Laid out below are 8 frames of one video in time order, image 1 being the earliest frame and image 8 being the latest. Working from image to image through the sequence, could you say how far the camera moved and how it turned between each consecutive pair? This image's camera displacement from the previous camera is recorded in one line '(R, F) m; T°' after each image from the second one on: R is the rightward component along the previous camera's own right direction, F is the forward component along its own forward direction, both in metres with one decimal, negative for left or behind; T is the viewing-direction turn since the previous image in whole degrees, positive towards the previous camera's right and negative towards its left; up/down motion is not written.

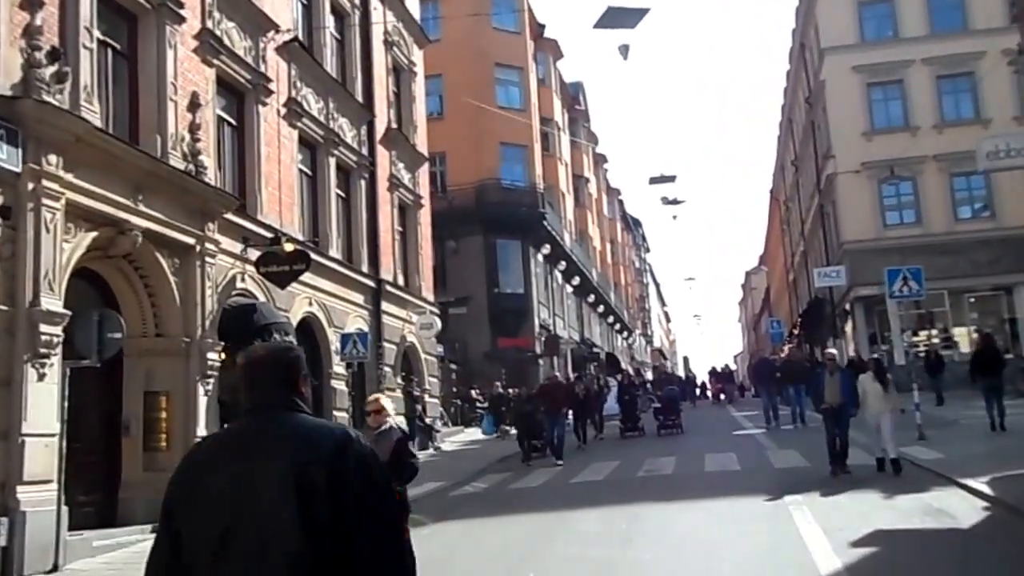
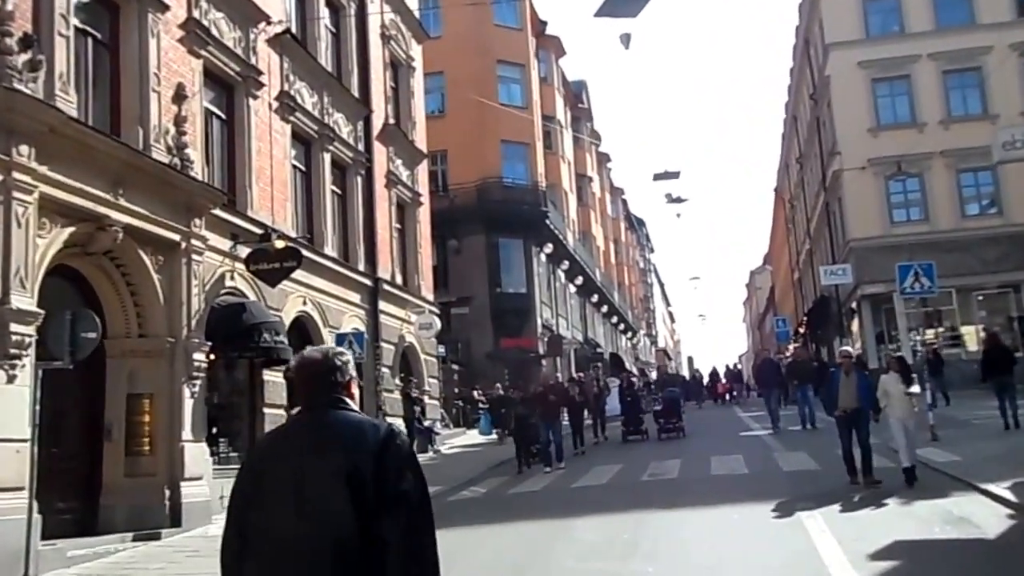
(+0.1, +0.5) m; 0°
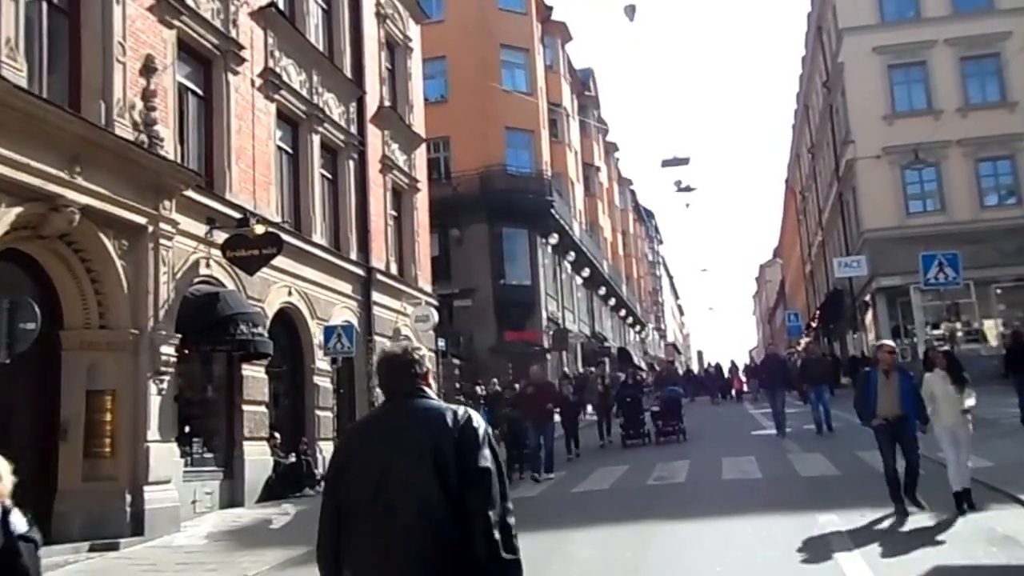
(+0.2, +1.1) m; 0°
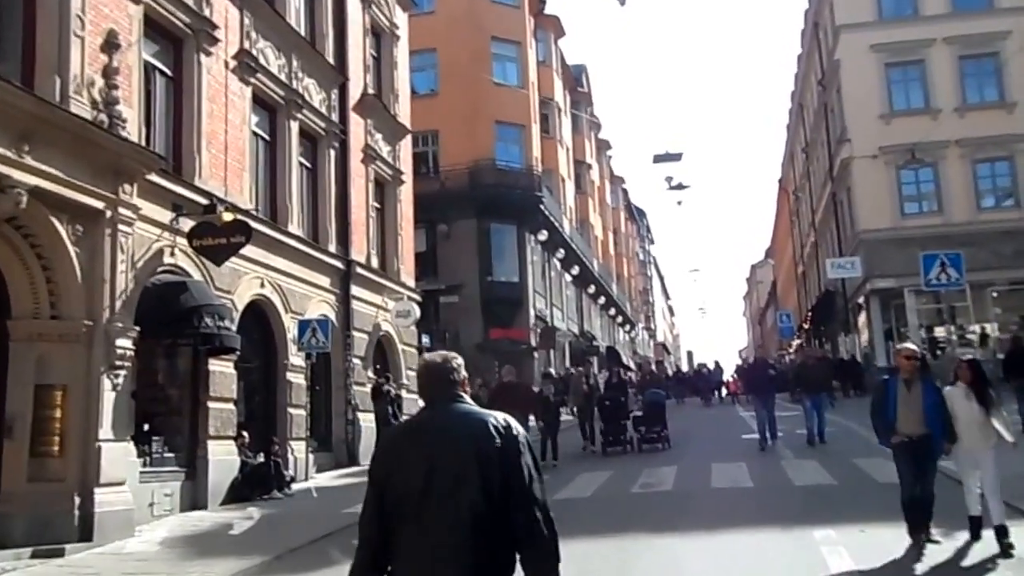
(+0.1, +0.7) m; 0°
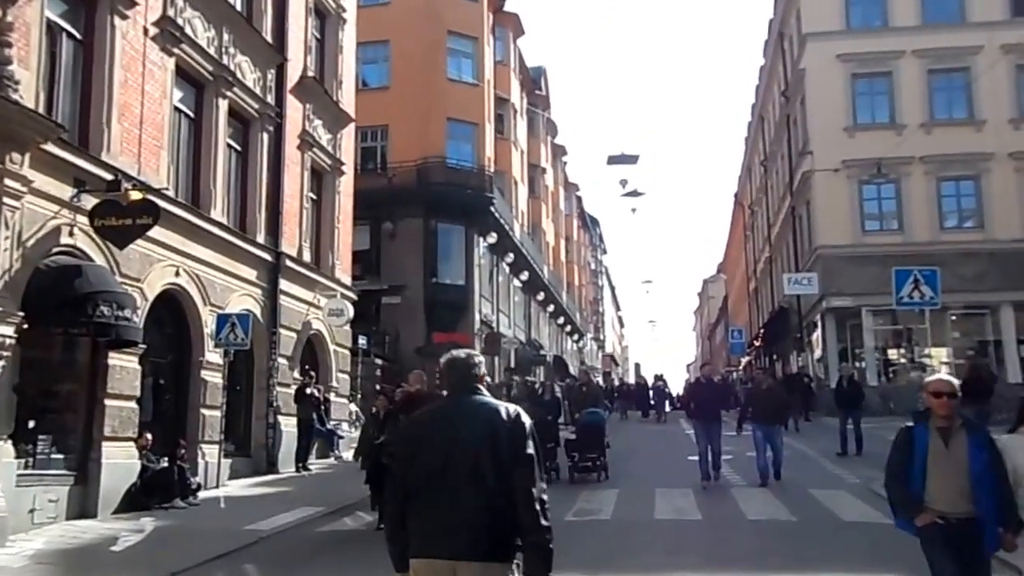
(+0.2, +1.1) m; +3°
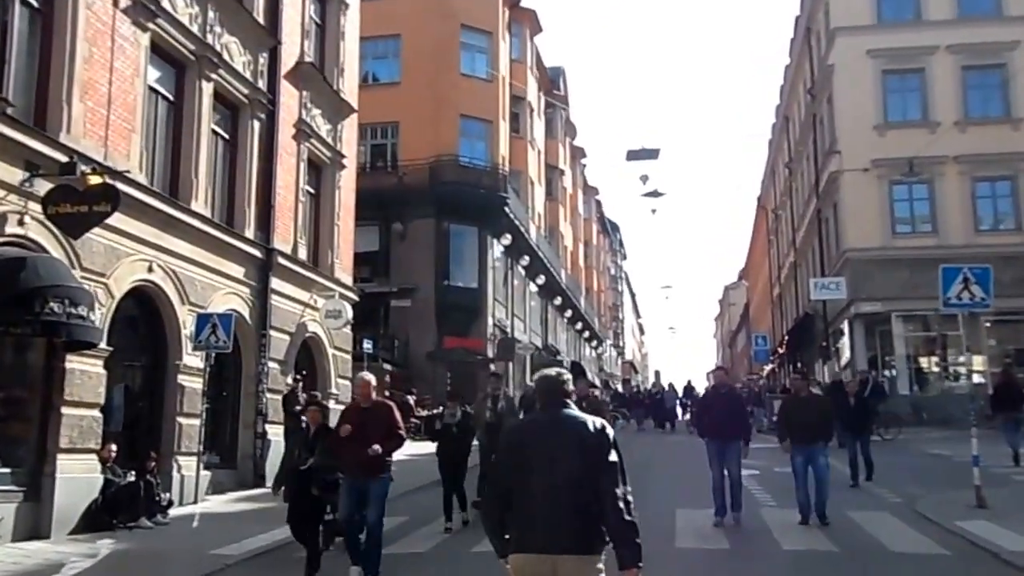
(+0.2, +1.4) m; -1°
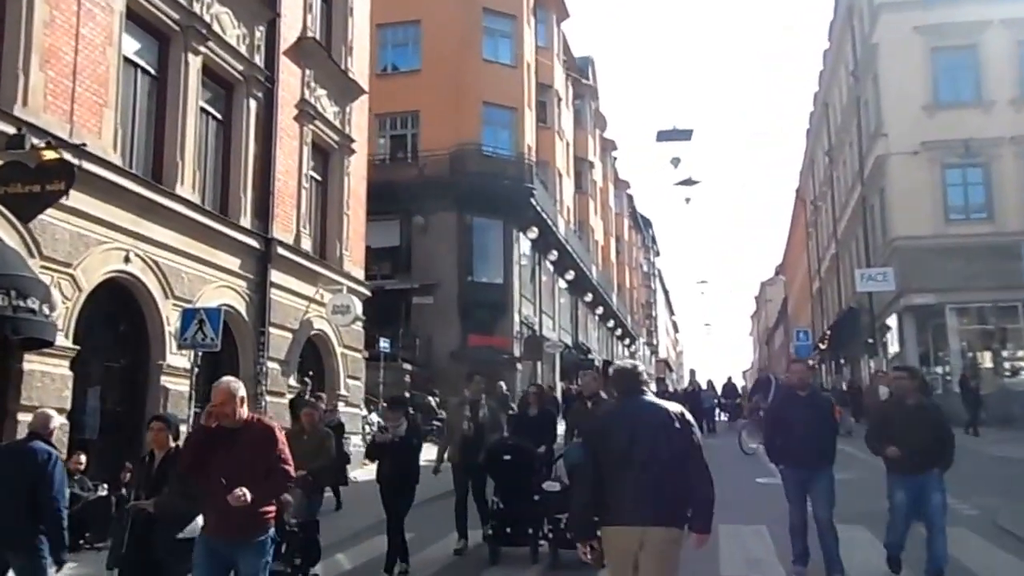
(+0.2, +1.5) m; -2°
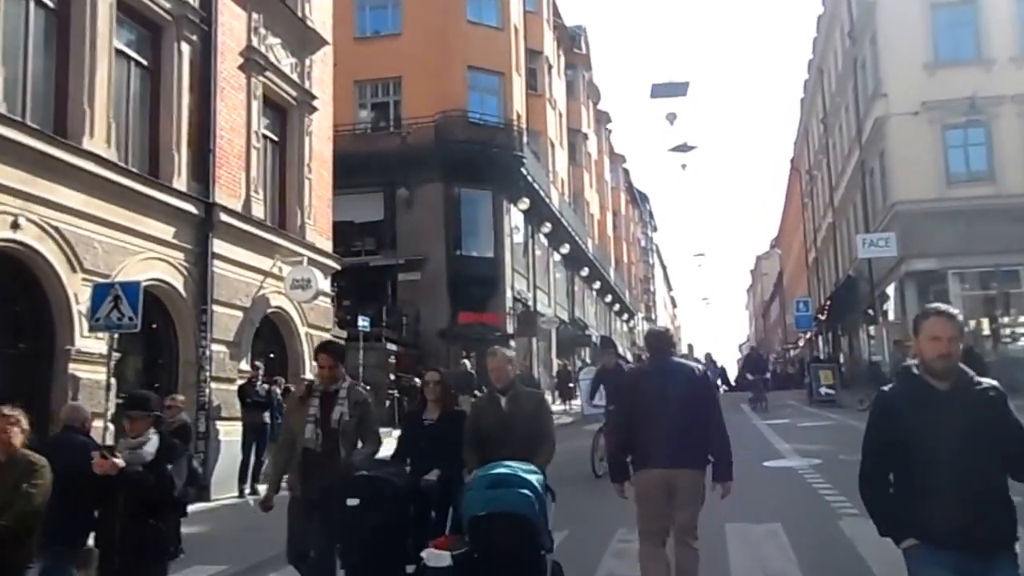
(+0.4, +2.1) m; 0°
